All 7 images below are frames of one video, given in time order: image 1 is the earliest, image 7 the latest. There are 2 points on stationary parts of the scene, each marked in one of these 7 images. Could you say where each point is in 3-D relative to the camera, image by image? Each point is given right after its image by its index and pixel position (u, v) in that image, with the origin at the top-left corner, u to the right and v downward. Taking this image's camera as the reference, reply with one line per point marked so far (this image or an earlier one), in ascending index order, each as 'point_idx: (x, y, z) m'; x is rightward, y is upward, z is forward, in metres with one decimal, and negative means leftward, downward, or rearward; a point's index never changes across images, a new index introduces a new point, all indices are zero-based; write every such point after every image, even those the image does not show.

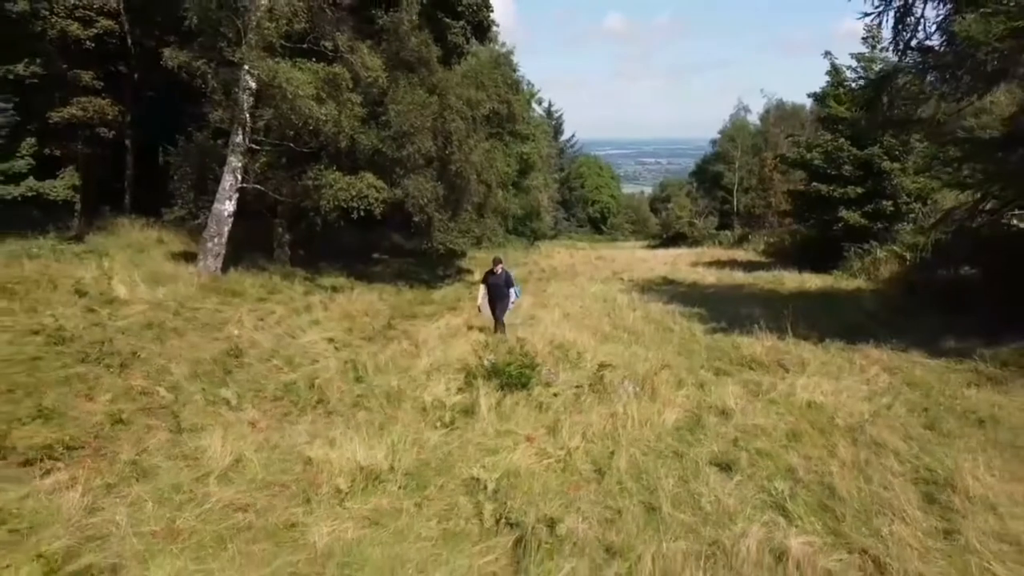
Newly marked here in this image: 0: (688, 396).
0: (+1.7, -1.0, +8.0) m
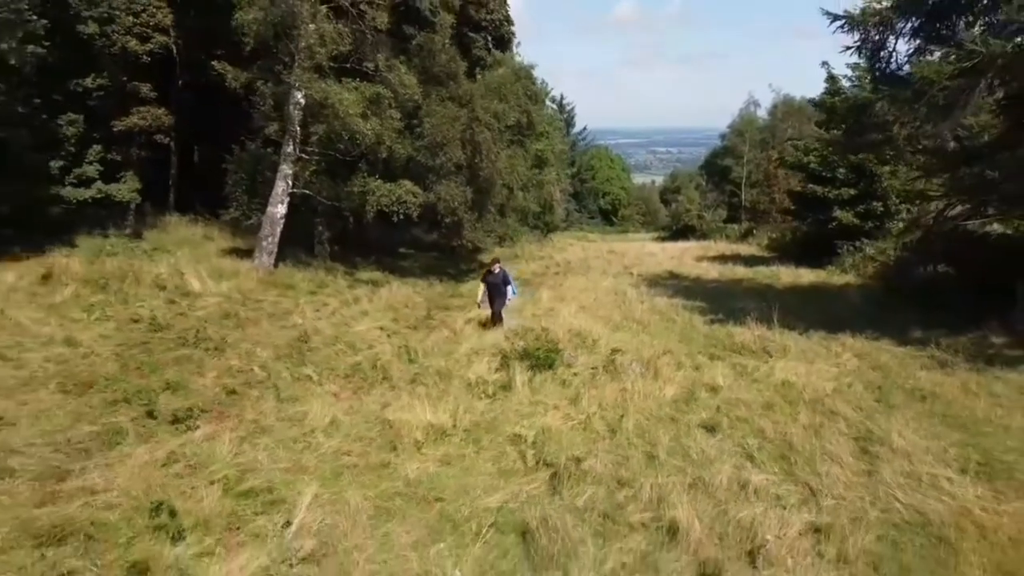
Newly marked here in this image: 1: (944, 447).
0: (+2.0, -1.0, +9.7) m
1: (+3.8, -1.4, +7.2) m
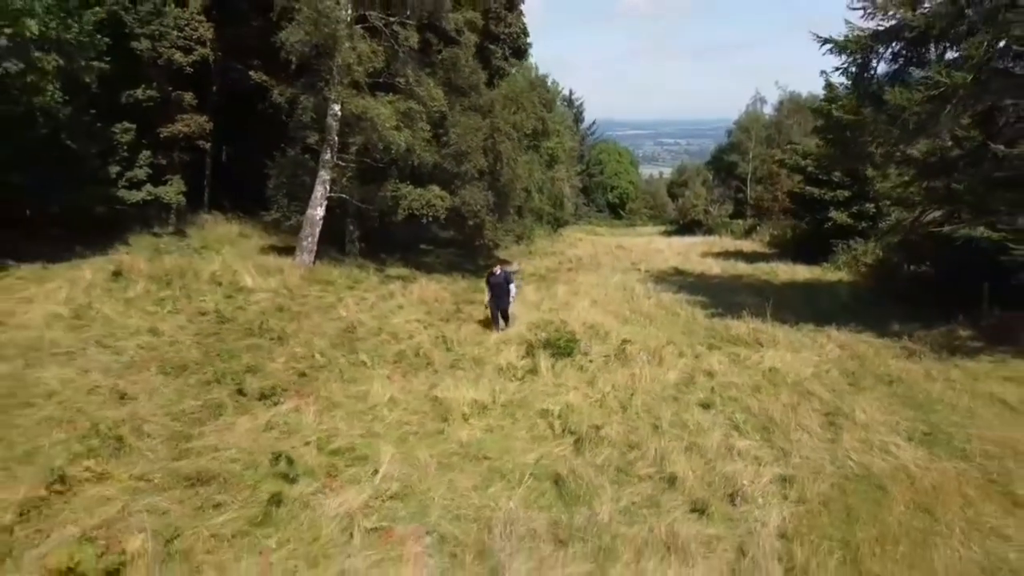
0: (+2.4, -1.0, +11.3) m
1: (+4.1, -1.4, +8.8) m
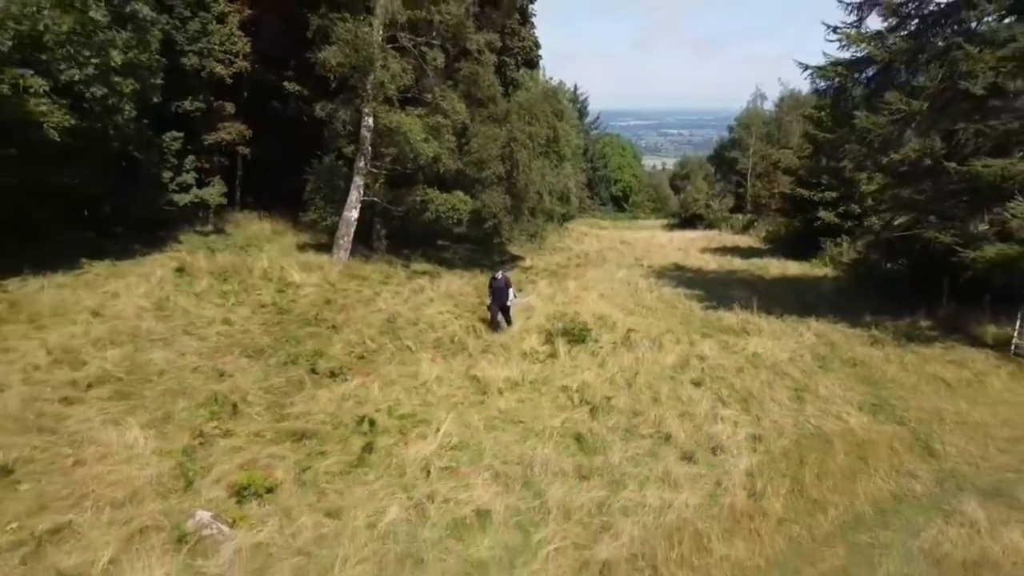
0: (+2.7, -0.9, +13.2) m
1: (+4.5, -1.4, +10.7) m
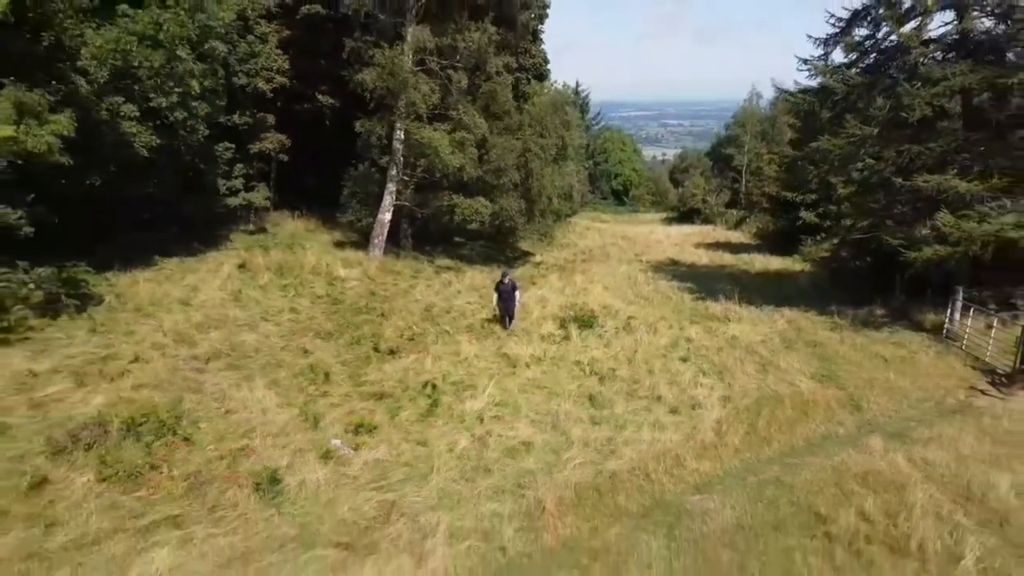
0: (+3.1, -0.8, +16.0) m
1: (+4.9, -1.3, +13.5) m
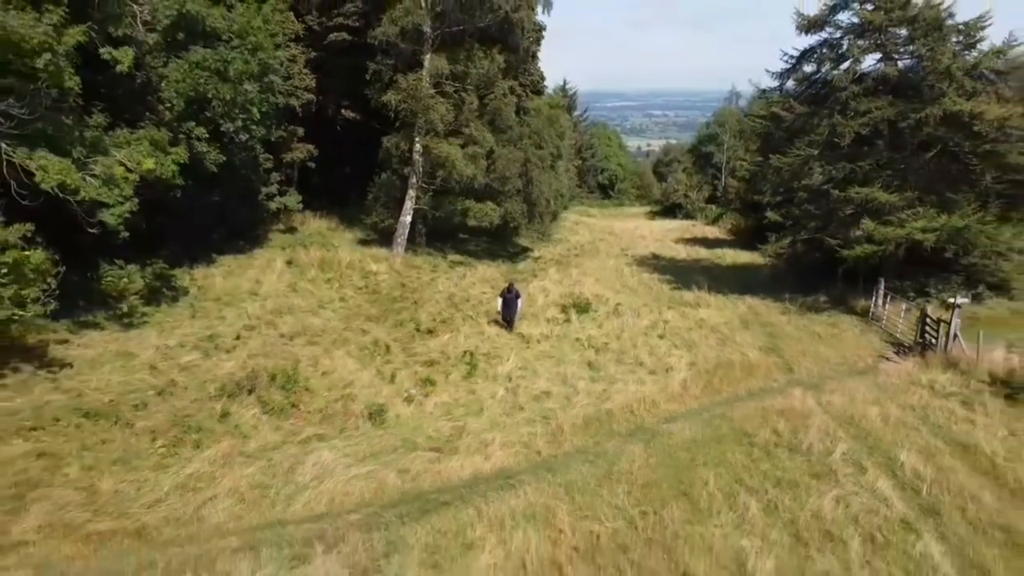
0: (+3.4, -0.6, +19.7) m
1: (+5.2, -1.1, +17.2) m
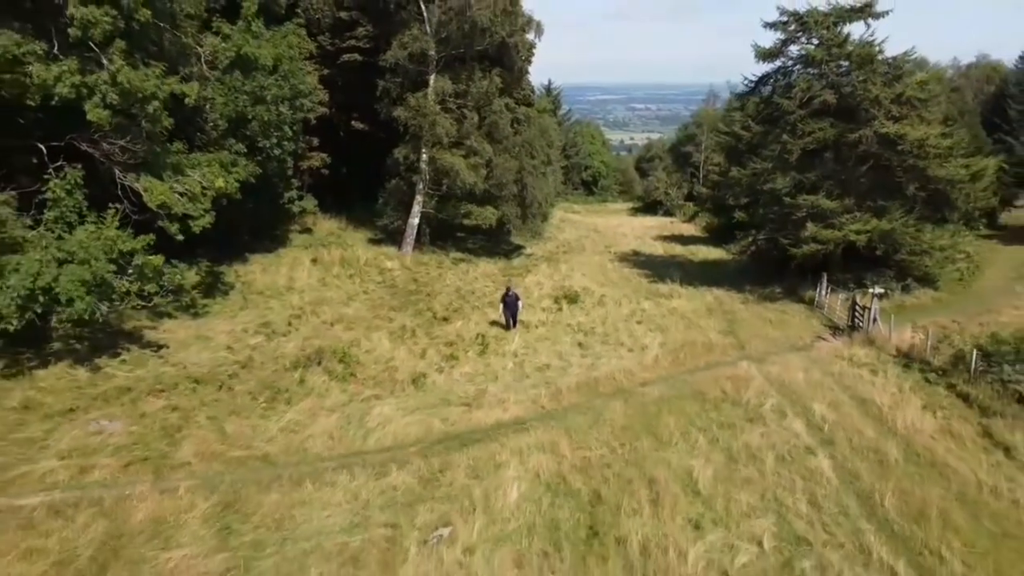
0: (+3.4, -0.5, +23.1) m
1: (+5.2, -1.0, +20.7) m
